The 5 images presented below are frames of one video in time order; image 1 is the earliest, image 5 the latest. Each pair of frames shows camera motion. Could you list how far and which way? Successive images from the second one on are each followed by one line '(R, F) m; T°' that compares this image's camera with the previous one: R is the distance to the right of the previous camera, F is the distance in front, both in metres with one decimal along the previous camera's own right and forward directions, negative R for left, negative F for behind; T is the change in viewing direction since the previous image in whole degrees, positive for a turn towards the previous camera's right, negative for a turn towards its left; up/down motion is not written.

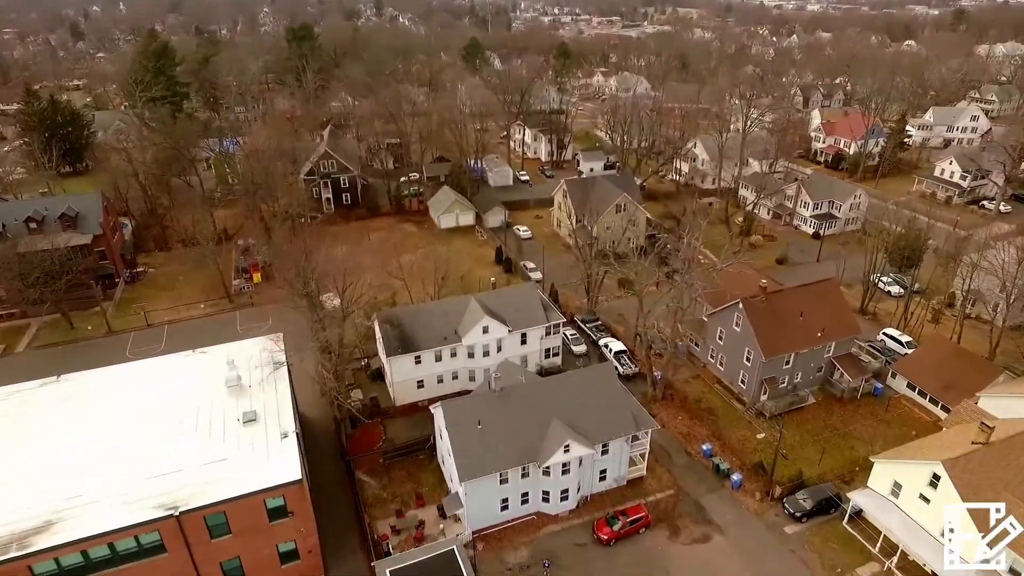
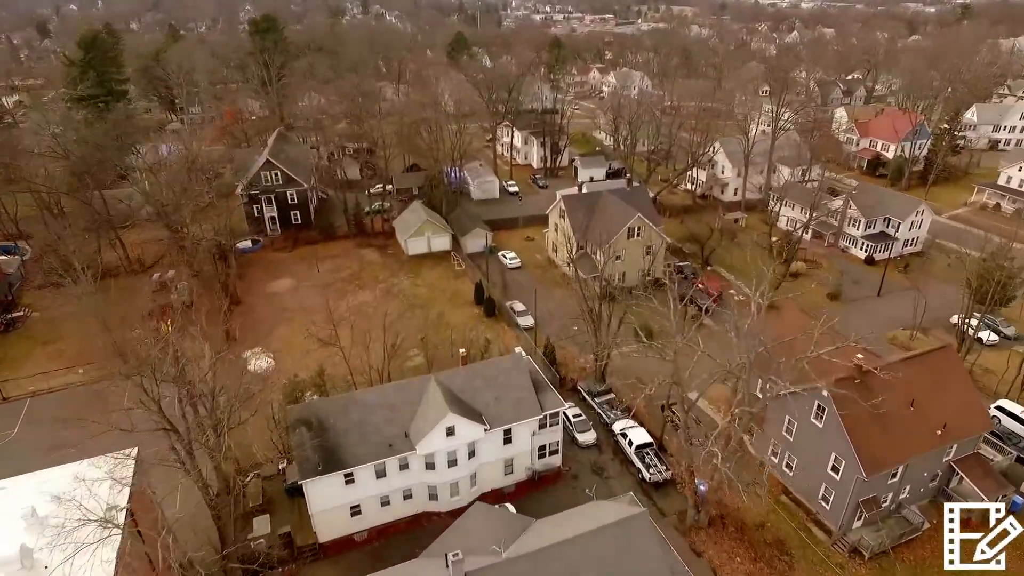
(+0.7, +11.2) m; +1°
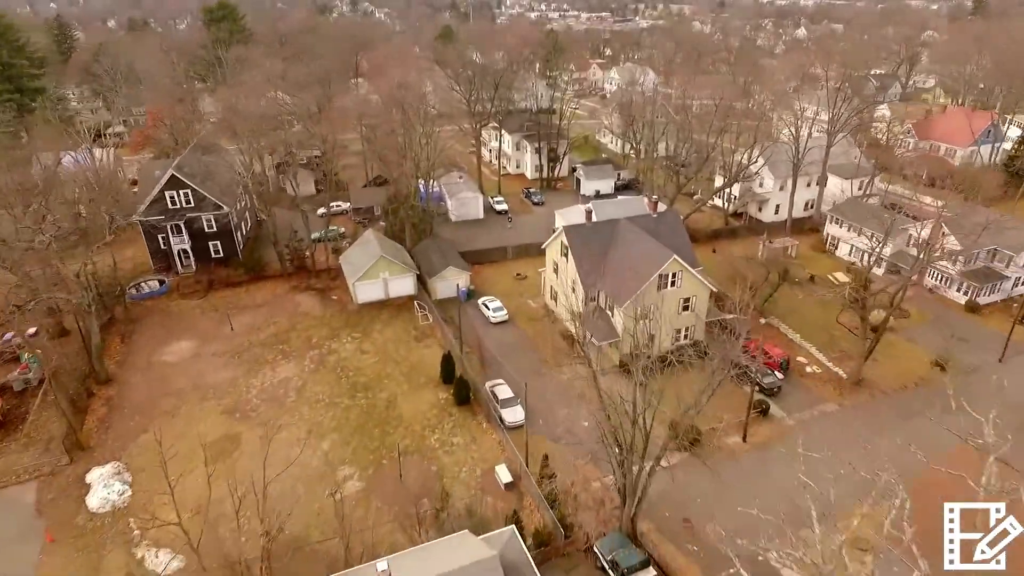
(+0.7, +12.1) m; 0°
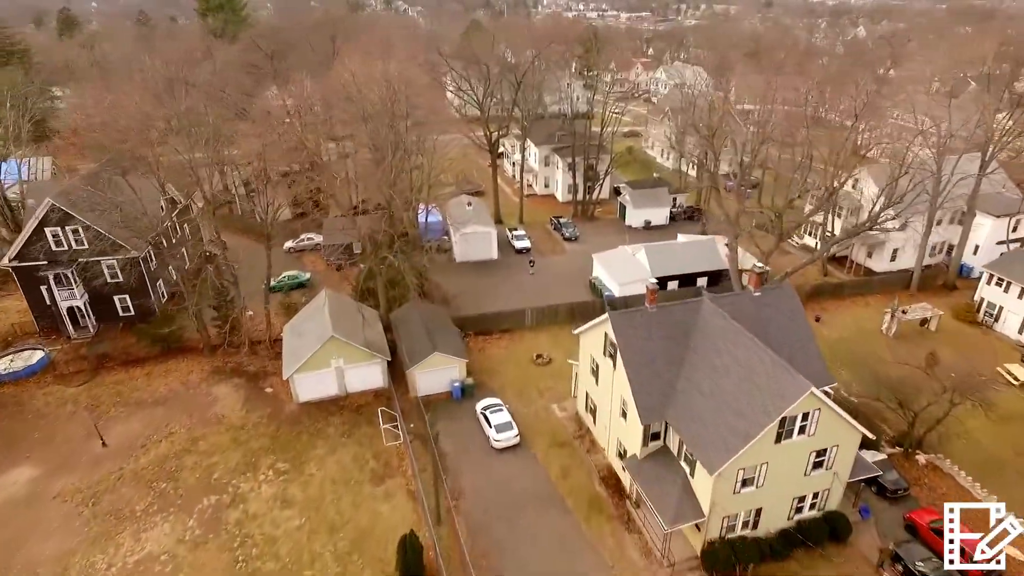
(+0.5, +12.0) m; -3°
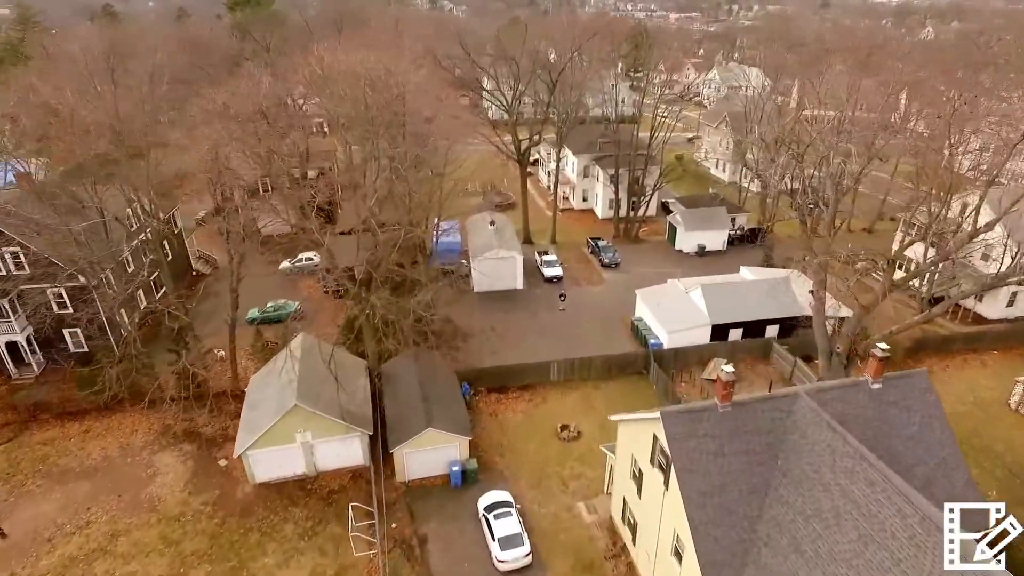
(+0.6, +5.7) m; -4°
